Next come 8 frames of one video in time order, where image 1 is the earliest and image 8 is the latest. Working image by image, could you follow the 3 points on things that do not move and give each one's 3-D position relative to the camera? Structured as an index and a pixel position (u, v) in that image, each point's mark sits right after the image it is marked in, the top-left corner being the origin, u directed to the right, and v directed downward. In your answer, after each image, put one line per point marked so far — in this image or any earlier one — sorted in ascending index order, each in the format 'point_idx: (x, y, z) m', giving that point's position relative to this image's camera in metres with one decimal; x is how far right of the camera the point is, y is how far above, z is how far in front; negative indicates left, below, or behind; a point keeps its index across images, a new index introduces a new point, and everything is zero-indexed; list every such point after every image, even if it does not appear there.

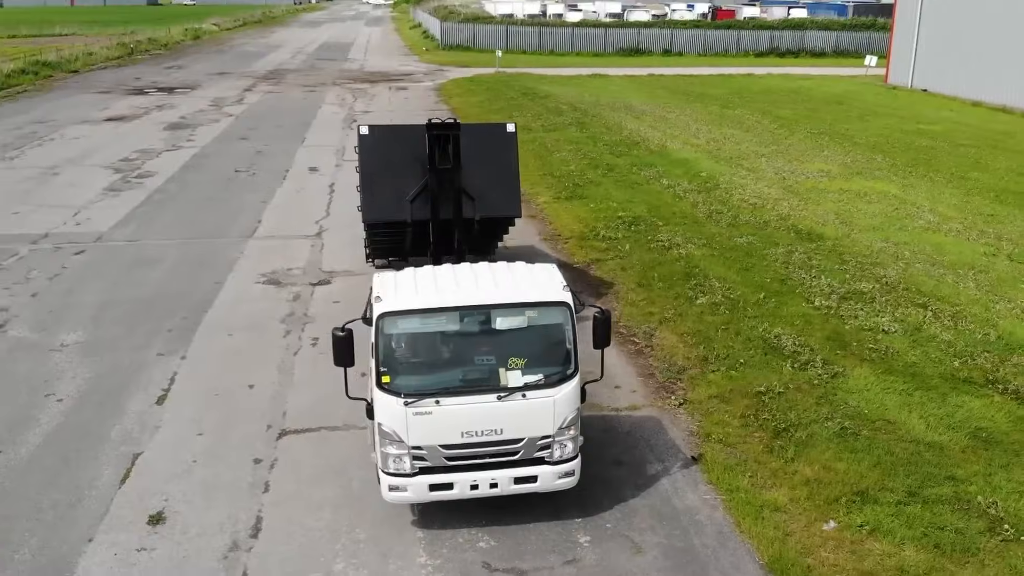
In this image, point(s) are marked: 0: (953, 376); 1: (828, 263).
0: (+5.1, -1.0, +10.9) m
1: (+5.1, +0.4, +15.3) m
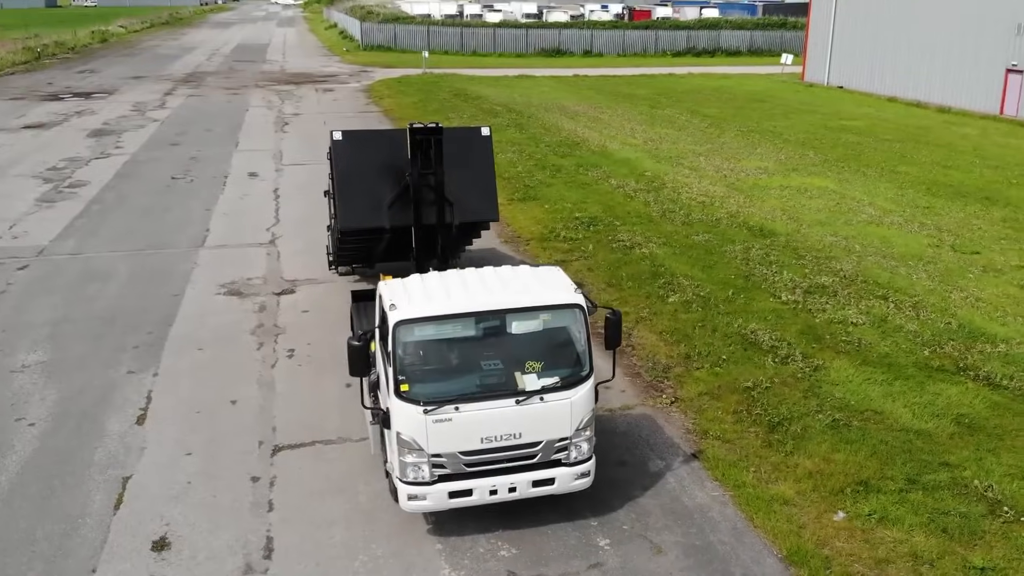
0: (+5.0, -0.9, +11.3) m
1: (+4.6, +0.5, +15.7) m
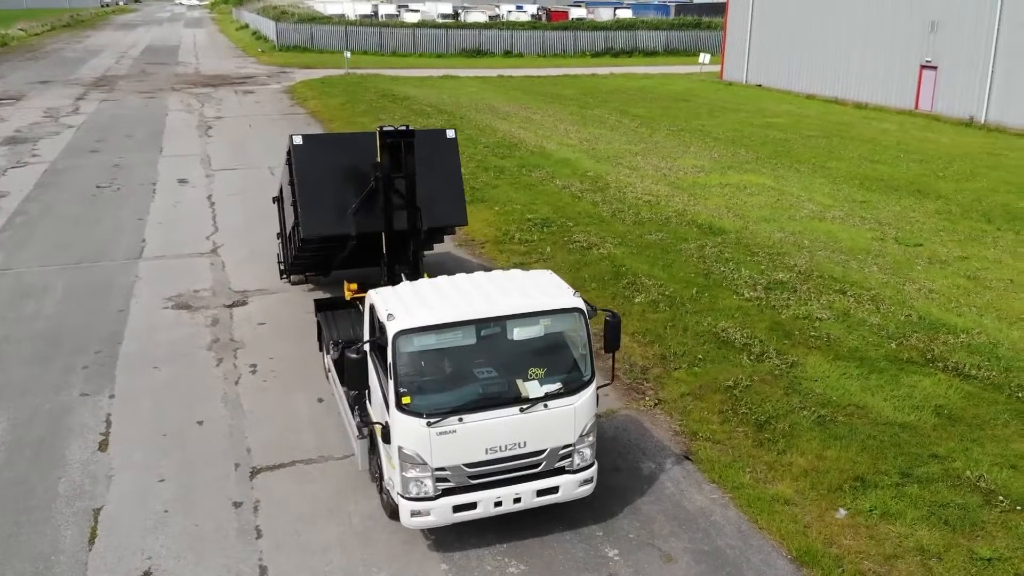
0: (+4.7, -0.8, +11.5) m
1: (+3.8, +0.6, +15.9) m
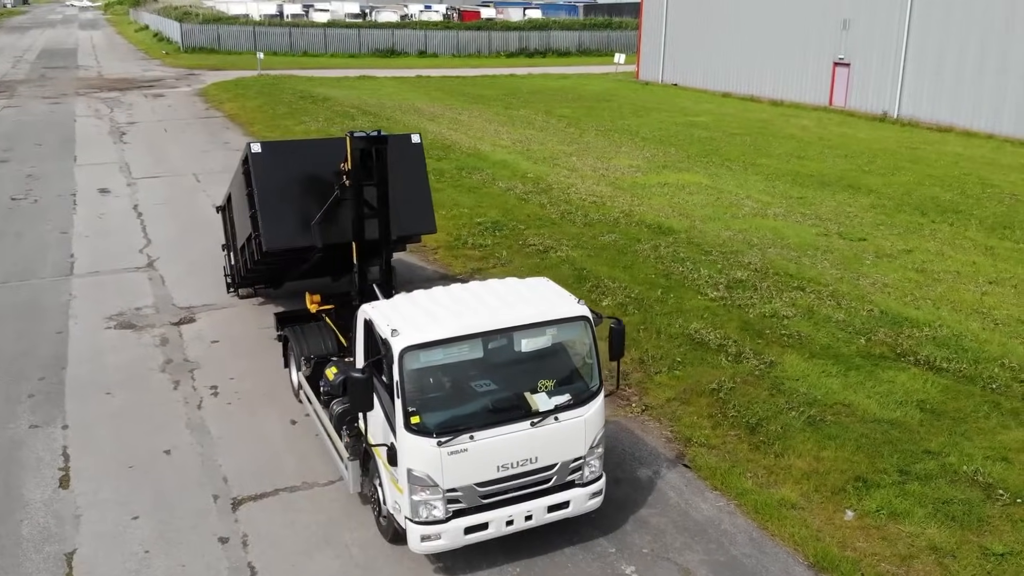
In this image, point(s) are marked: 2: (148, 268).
0: (+4.4, -0.8, +11.6) m
1: (+3.1, +0.6, +15.9) m
2: (-6.1, +0.3, +15.7) m
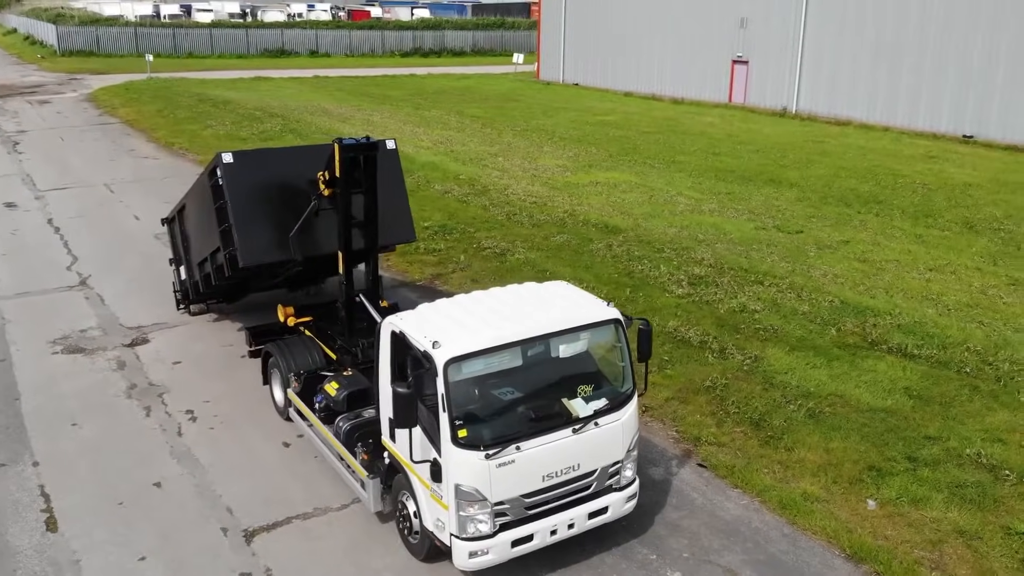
0: (+4.2, -0.7, +11.9) m
1: (+2.3, +0.6, +16.0) m
2: (-6.7, 0.0, +14.7) m
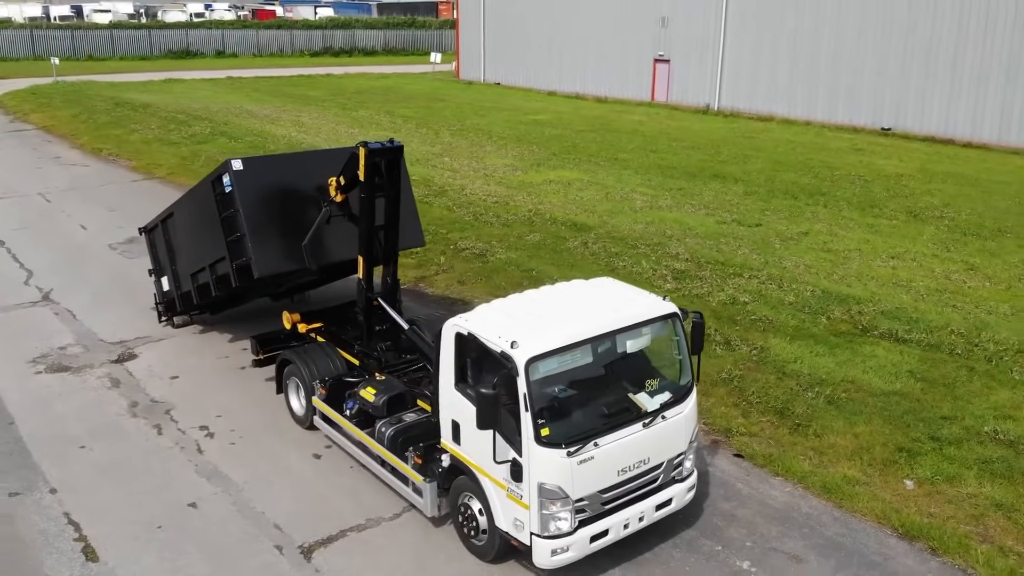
0: (+4.2, -0.6, +12.3) m
1: (+1.9, +0.7, +16.2) m
2: (-6.9, -0.2, +14.0) m
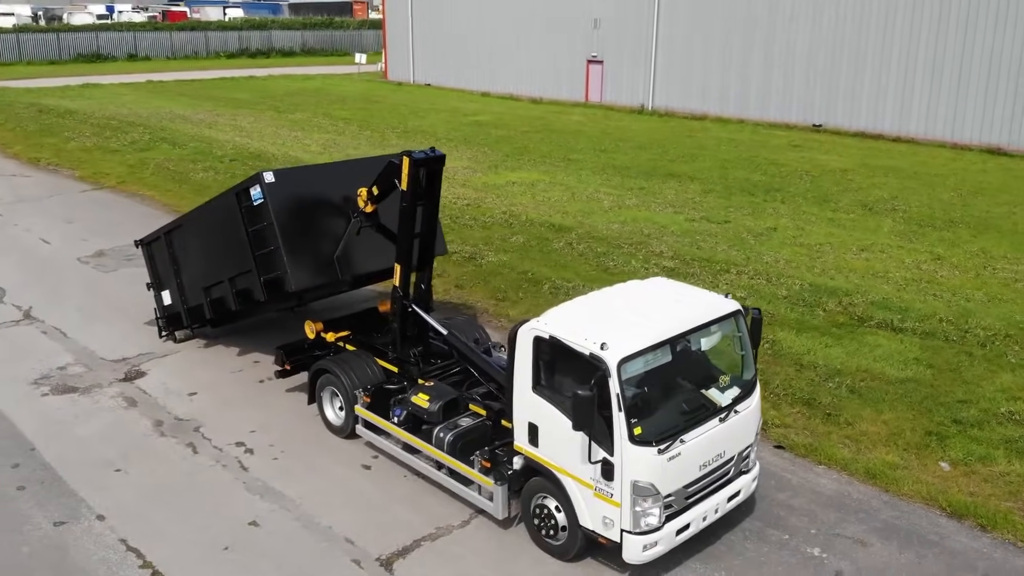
0: (+4.4, -0.5, +12.8) m
1: (+1.7, +0.7, +16.4) m
2: (-6.8, -0.5, +13.4) m
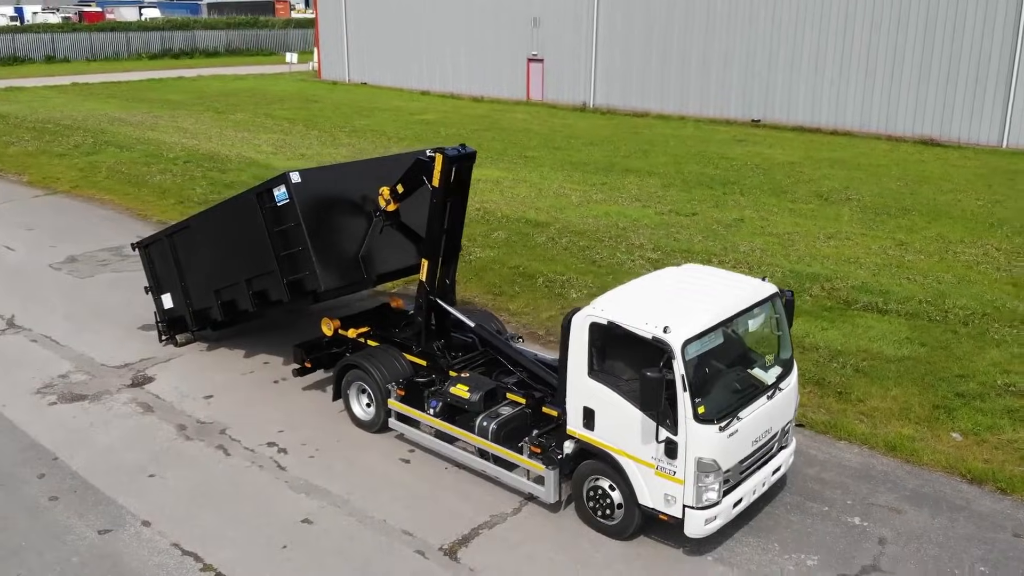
0: (+4.4, -0.3, +13.4) m
1: (+1.4, +0.8, +16.7) m
2: (-6.8, -0.6, +12.9) m
